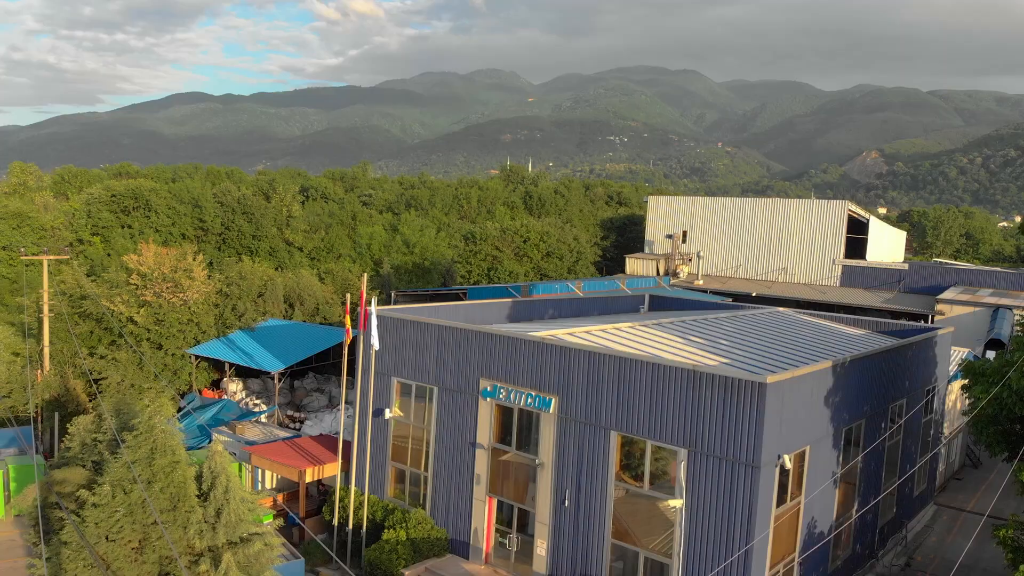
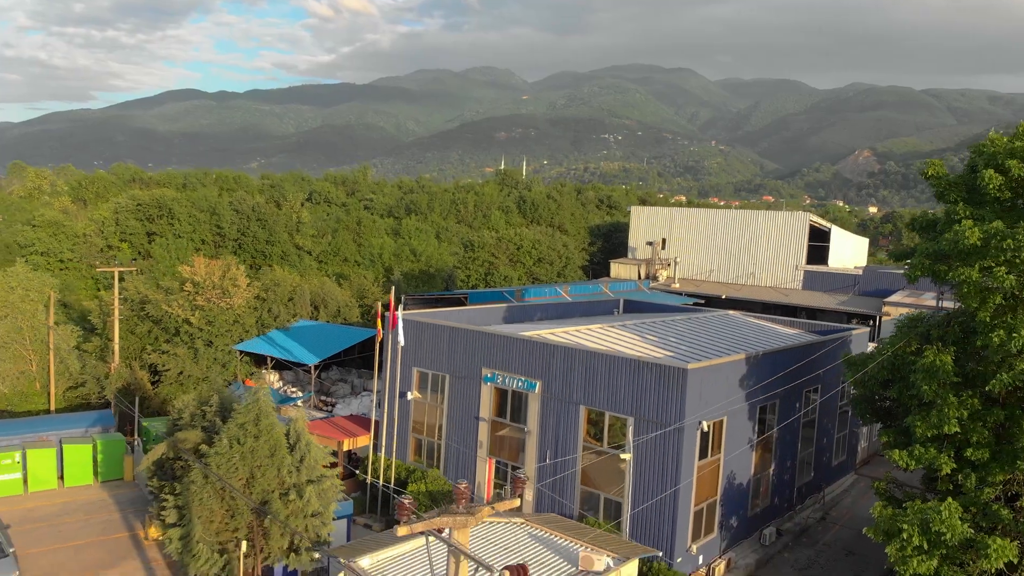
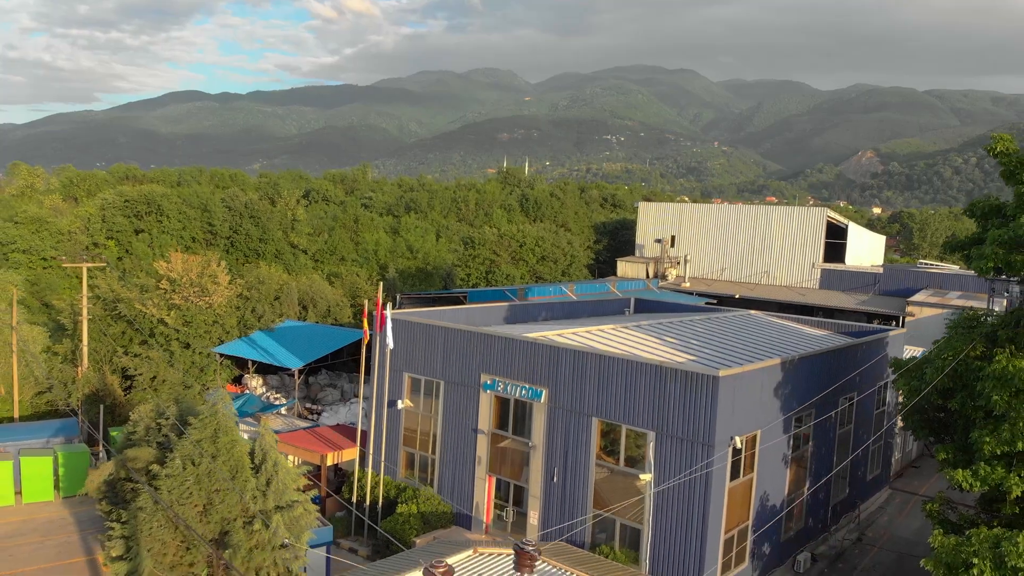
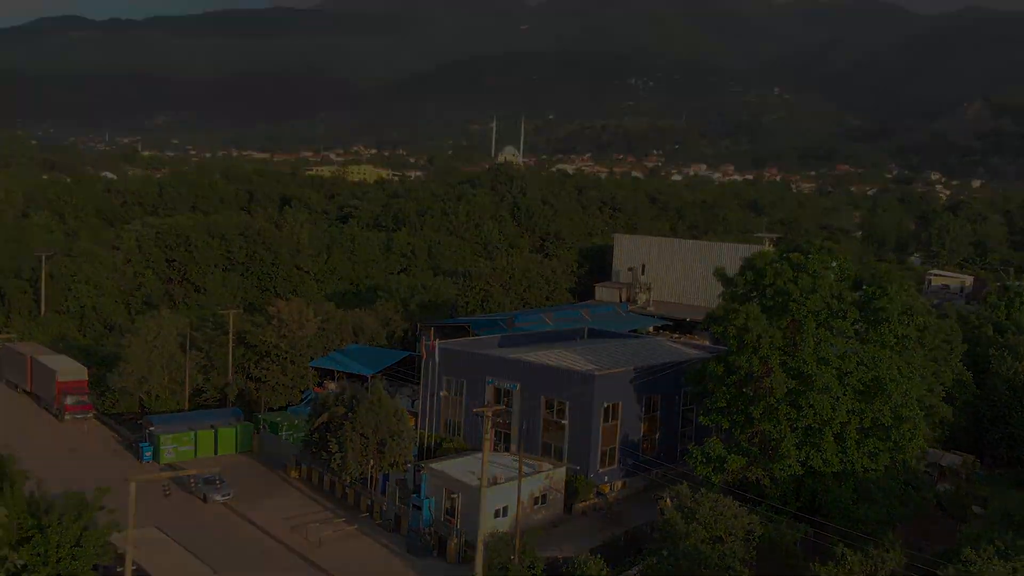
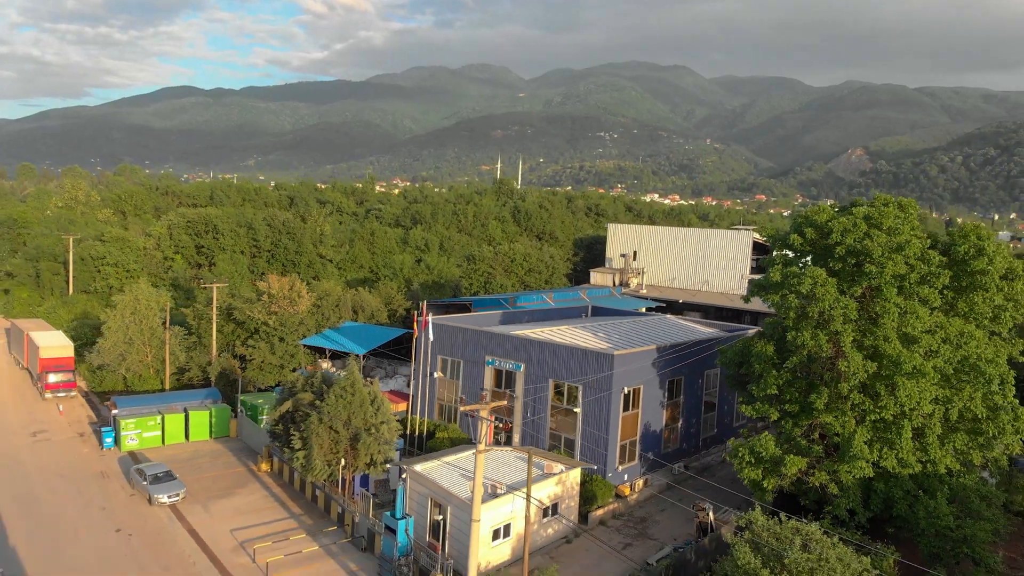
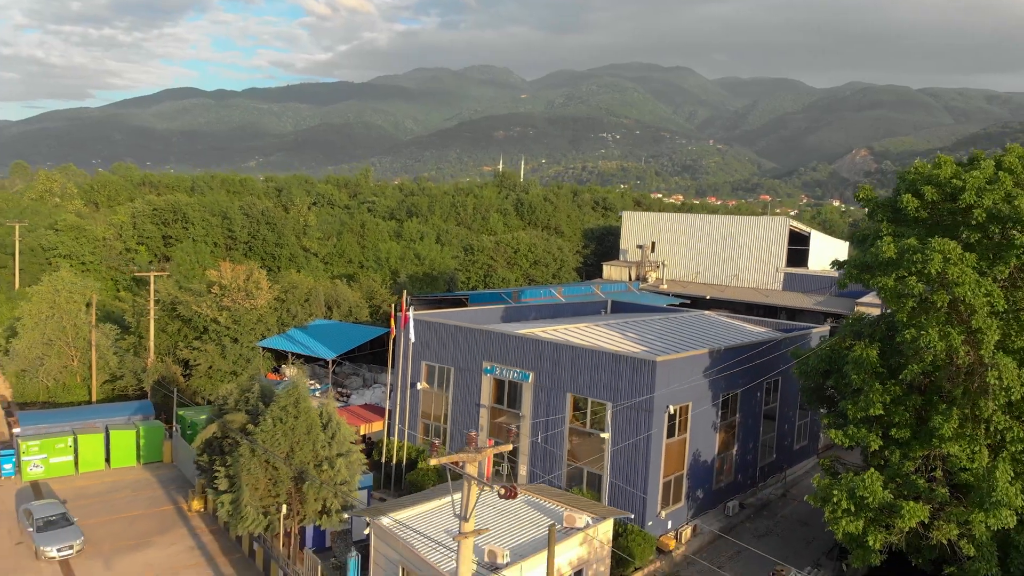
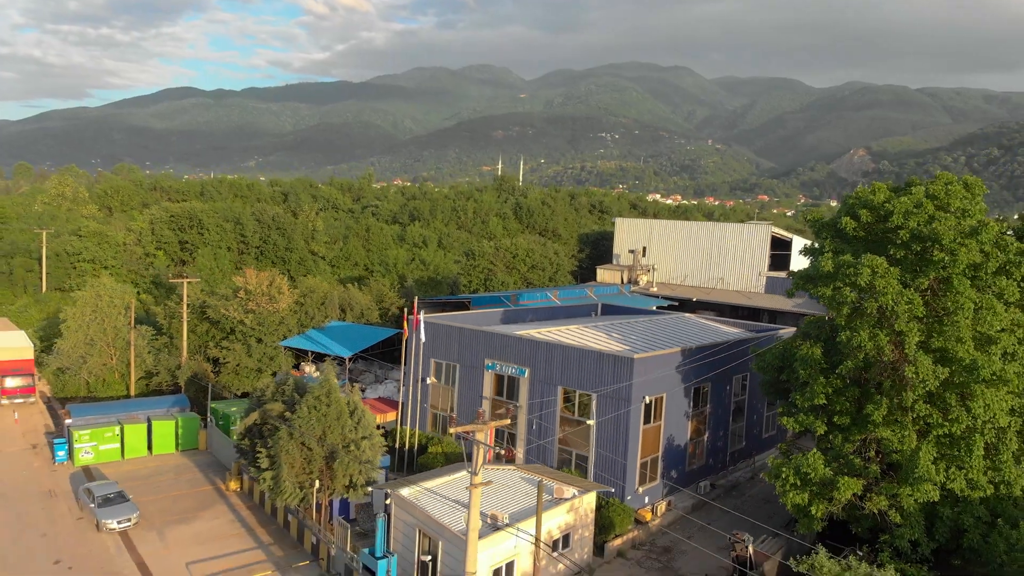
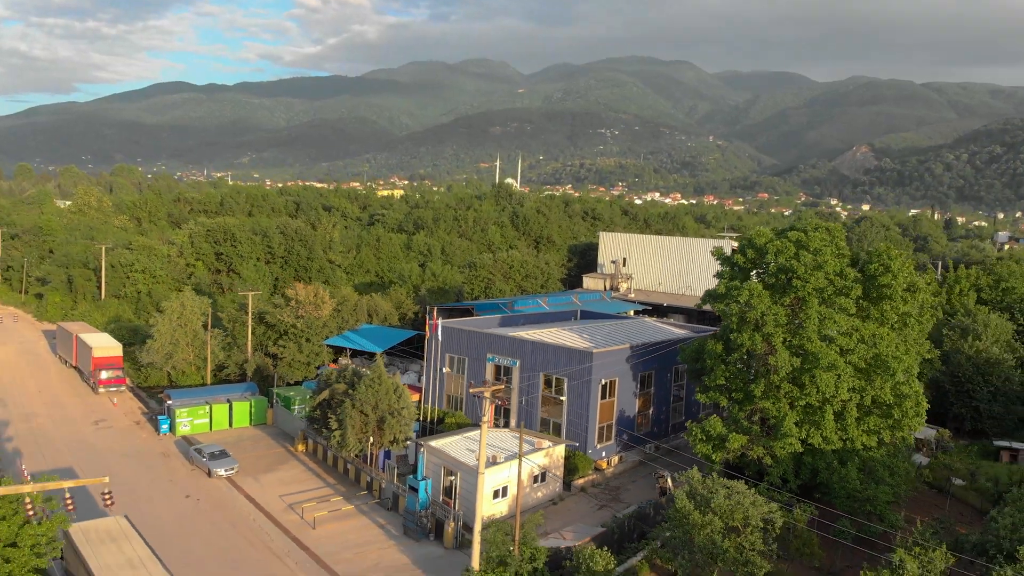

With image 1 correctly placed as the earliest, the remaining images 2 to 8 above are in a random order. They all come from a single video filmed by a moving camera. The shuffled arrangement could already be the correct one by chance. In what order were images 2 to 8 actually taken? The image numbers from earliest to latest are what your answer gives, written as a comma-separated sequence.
3, 2, 6, 7, 5, 8, 4
